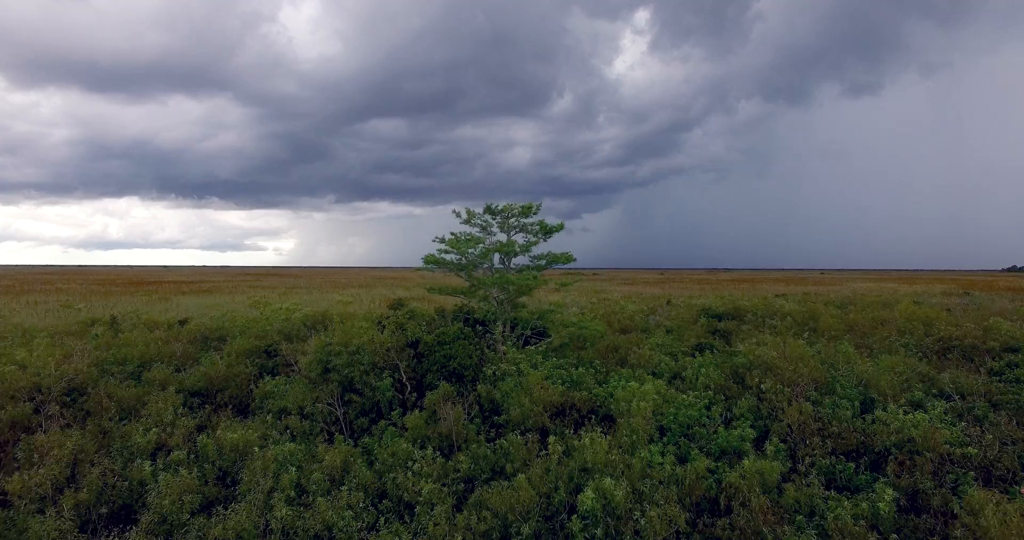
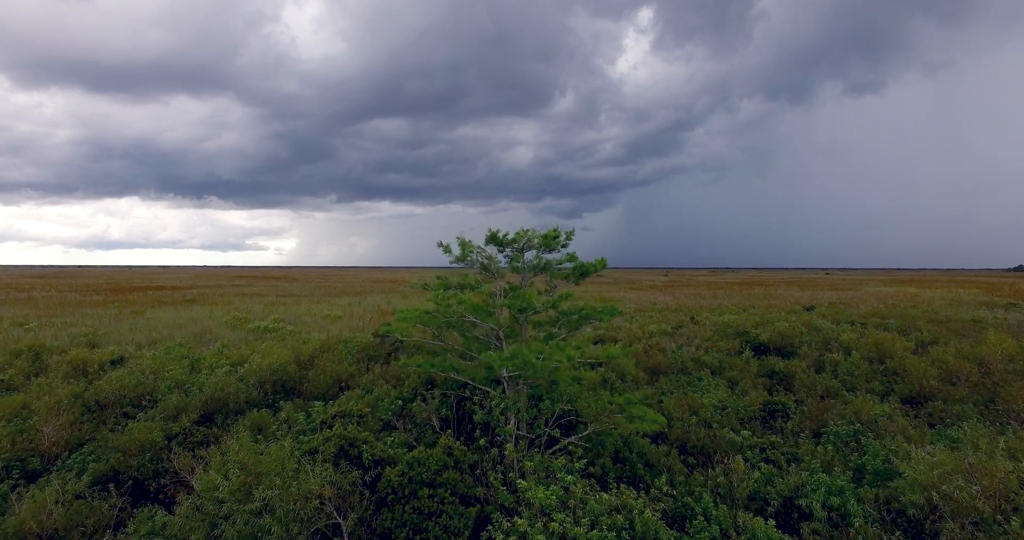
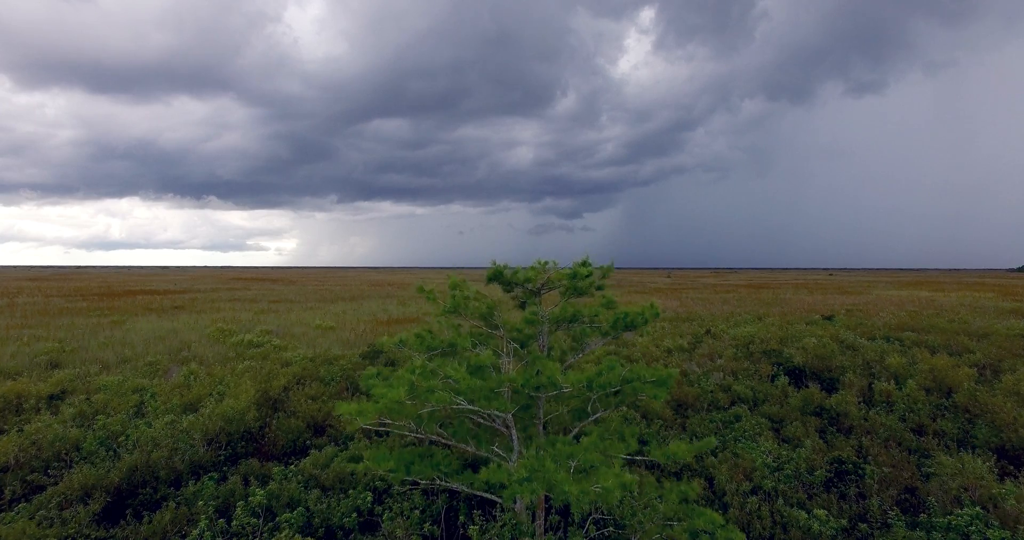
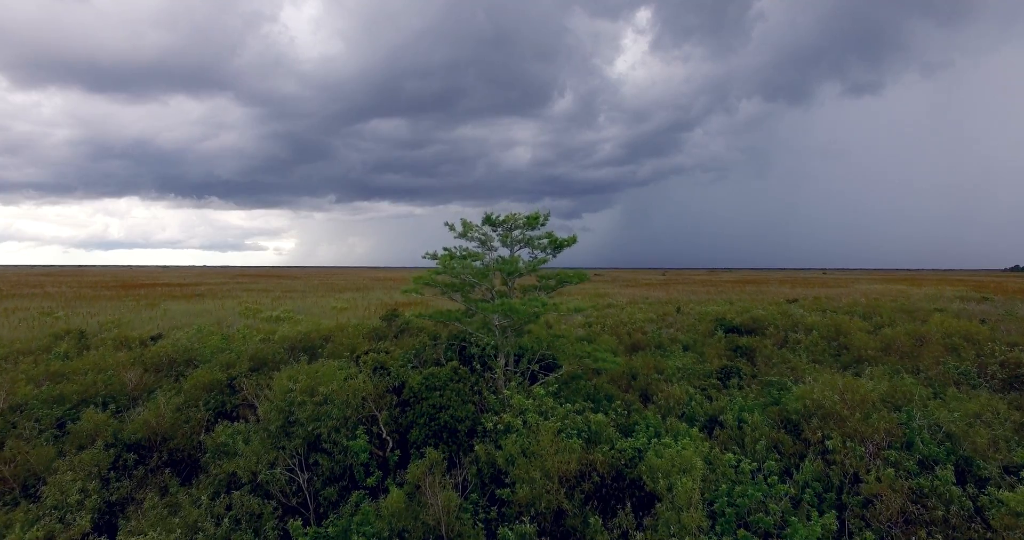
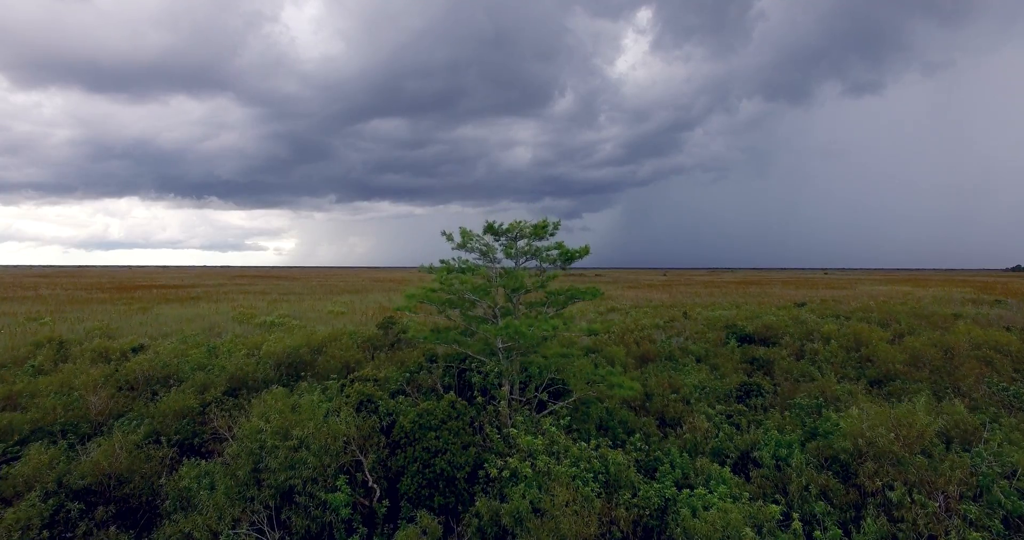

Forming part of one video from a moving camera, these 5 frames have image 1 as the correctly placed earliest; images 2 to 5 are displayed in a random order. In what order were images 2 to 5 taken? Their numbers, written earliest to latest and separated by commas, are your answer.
4, 5, 2, 3
